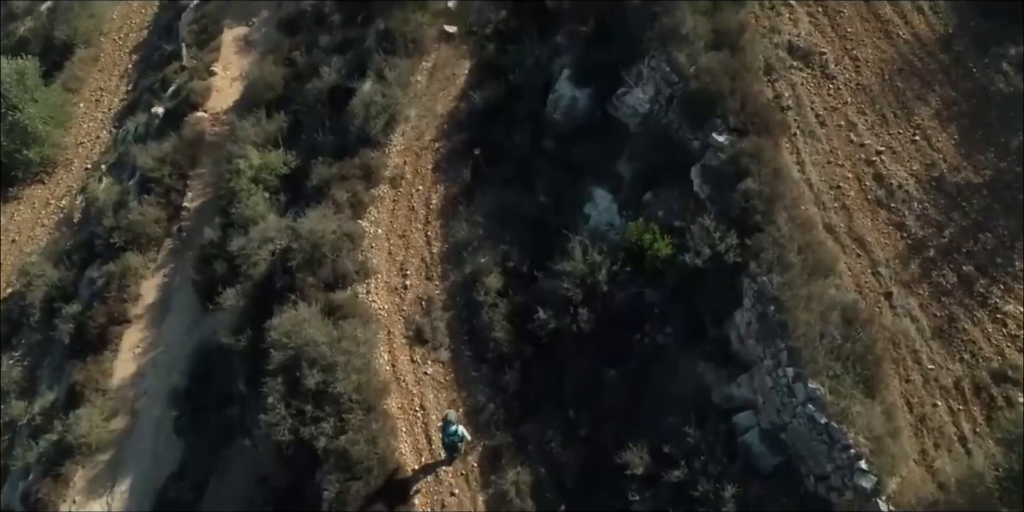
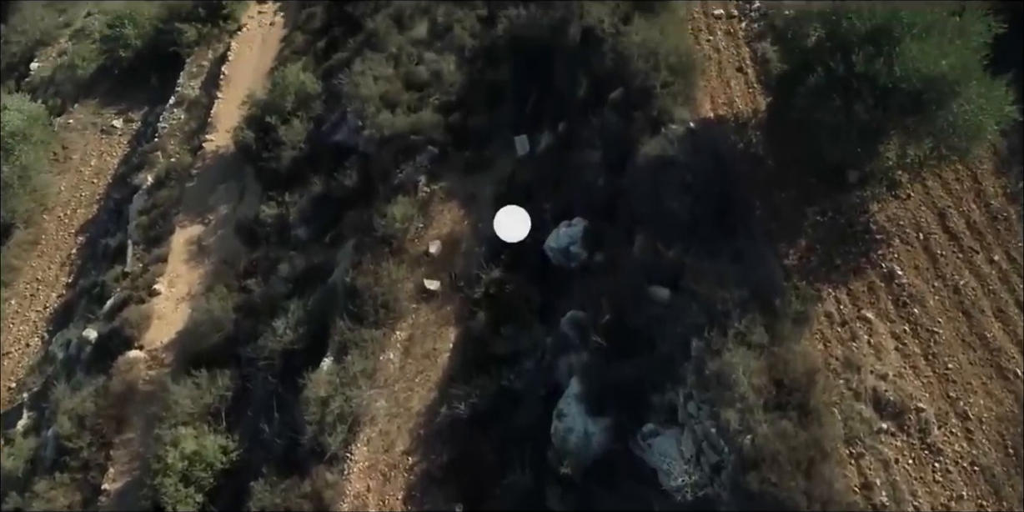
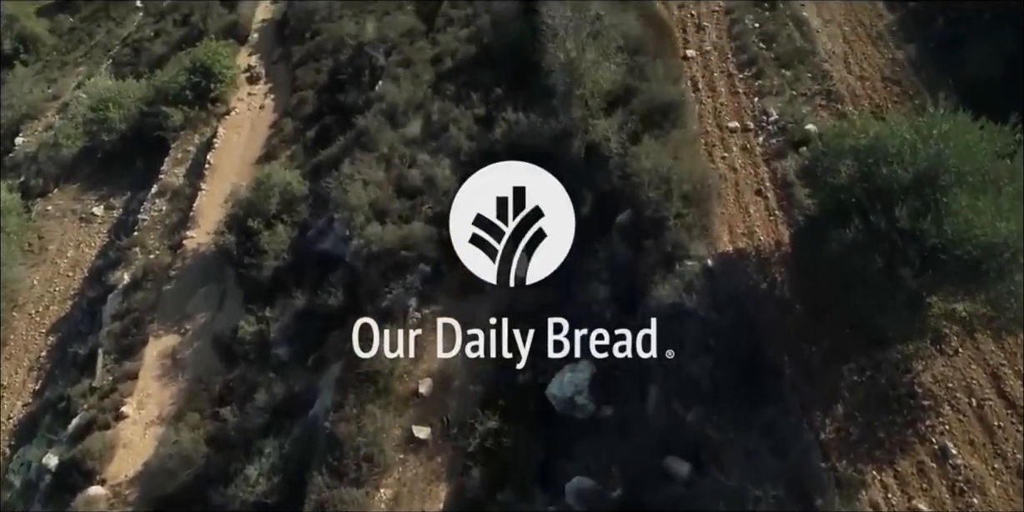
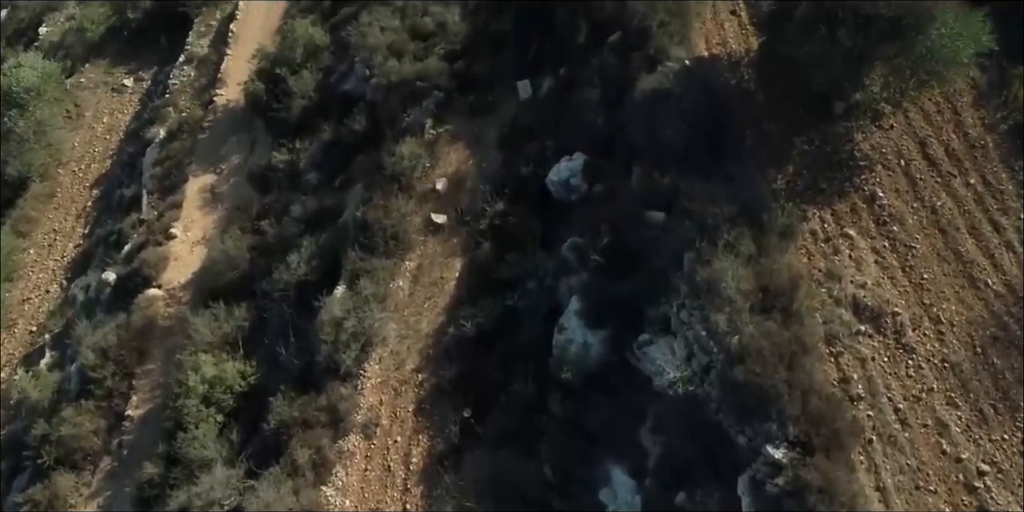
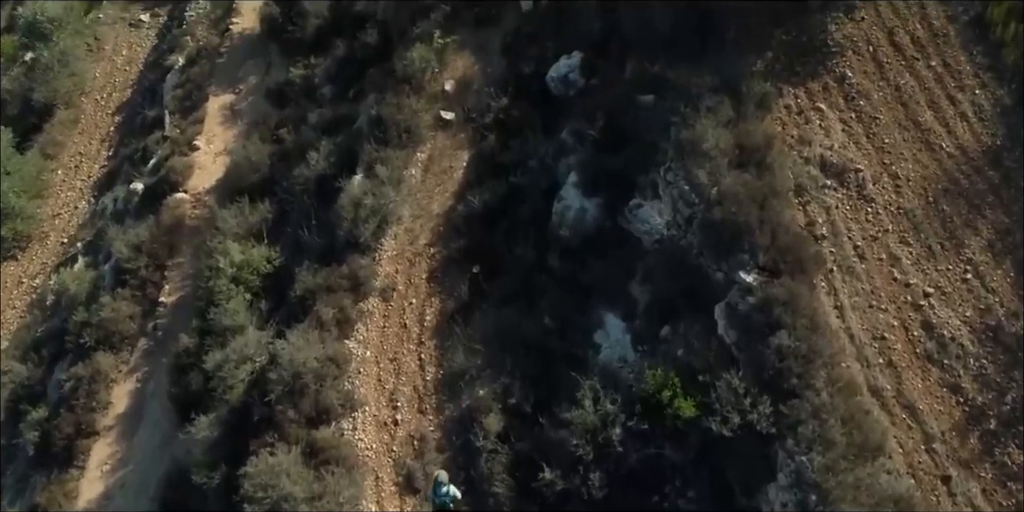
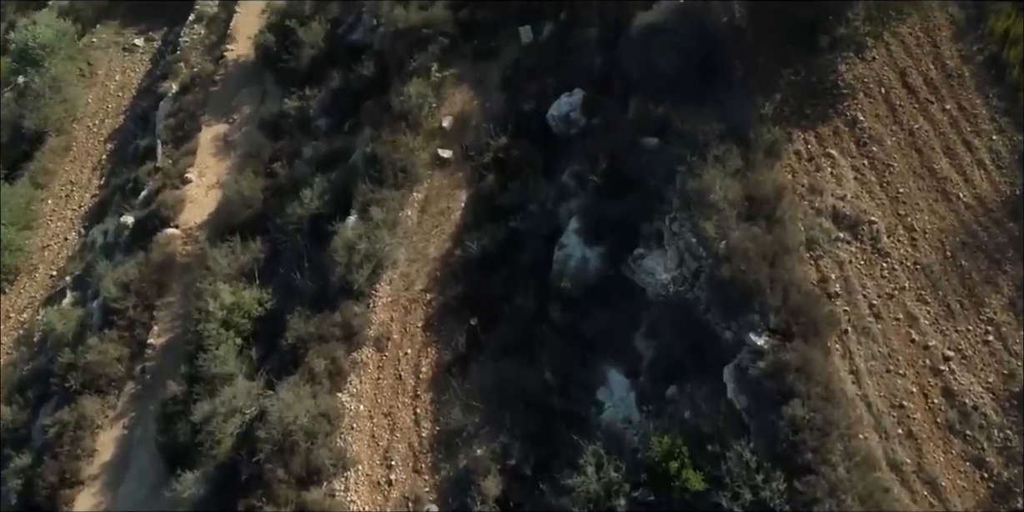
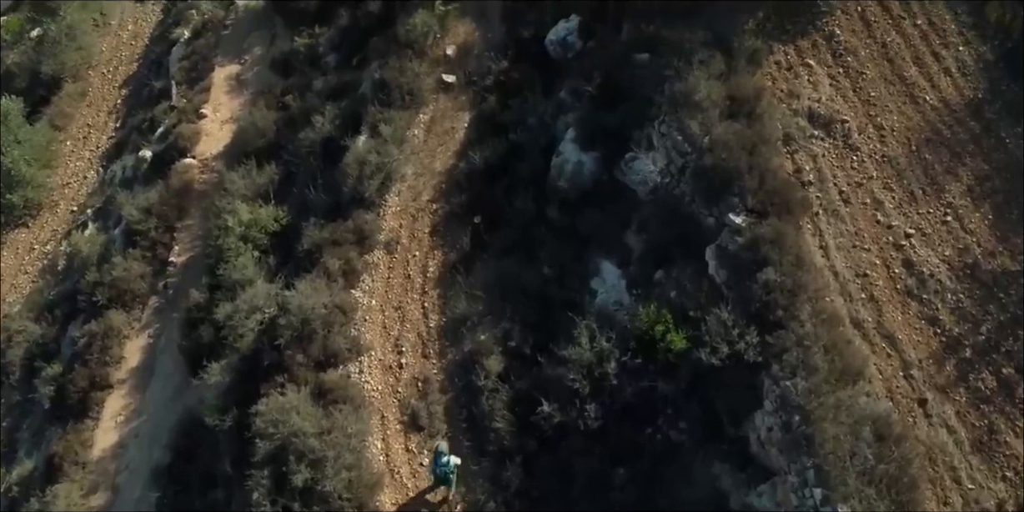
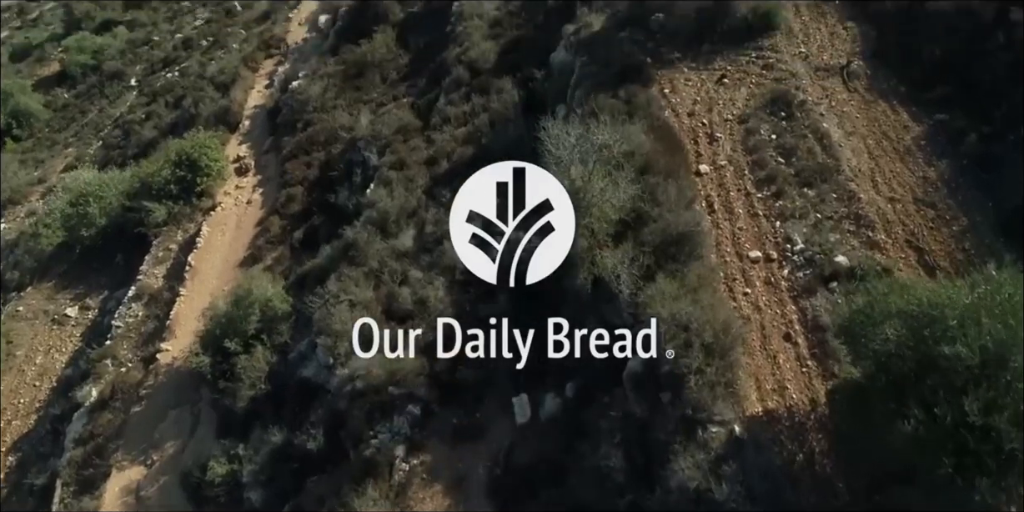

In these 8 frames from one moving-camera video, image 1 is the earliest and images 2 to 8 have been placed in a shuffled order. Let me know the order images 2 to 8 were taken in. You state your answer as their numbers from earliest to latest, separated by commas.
7, 5, 6, 4, 2, 3, 8
